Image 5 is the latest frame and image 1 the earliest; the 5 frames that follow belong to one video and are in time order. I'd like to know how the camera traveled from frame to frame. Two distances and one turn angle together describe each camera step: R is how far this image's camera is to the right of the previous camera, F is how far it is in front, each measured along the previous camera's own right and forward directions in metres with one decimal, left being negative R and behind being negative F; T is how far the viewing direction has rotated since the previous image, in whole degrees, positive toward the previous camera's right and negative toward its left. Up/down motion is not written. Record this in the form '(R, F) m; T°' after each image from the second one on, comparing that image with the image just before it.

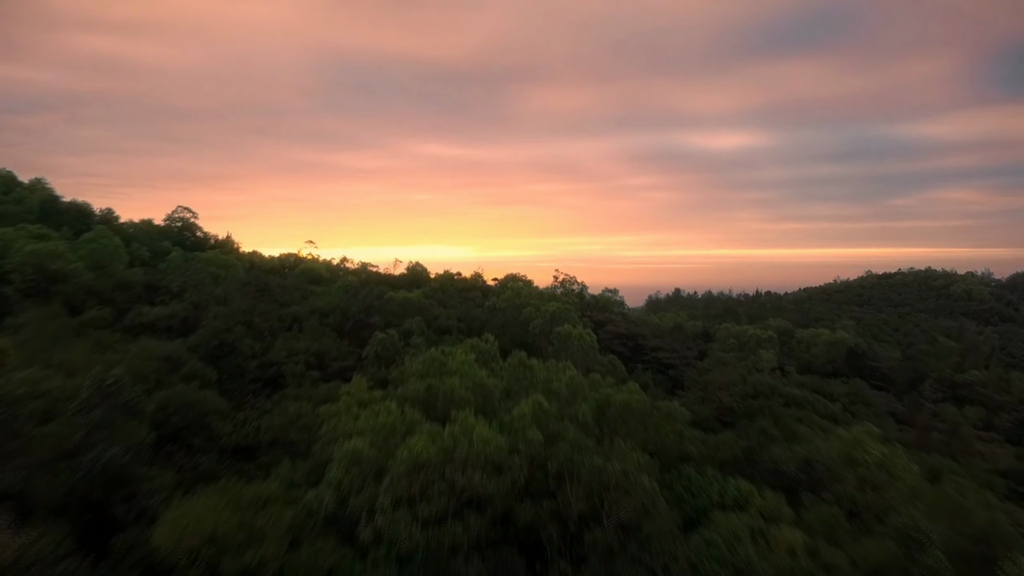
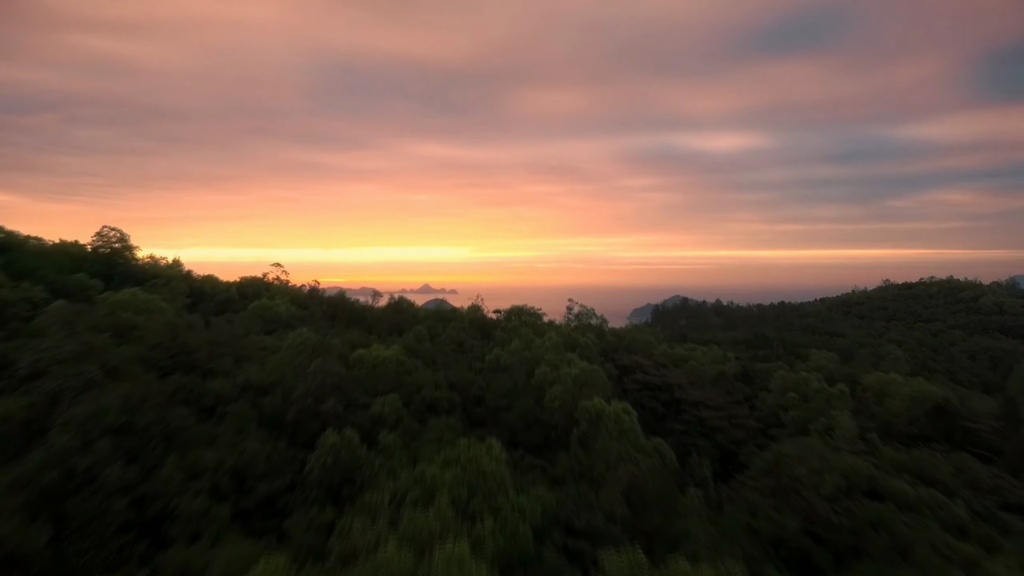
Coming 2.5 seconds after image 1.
(-0.2, +3.7) m; 0°
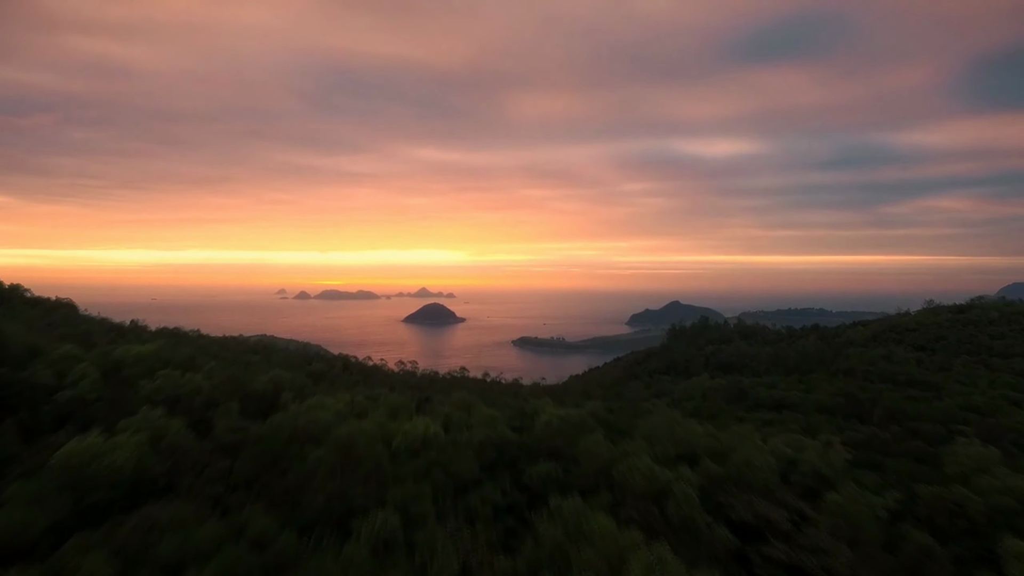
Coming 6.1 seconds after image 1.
(-0.6, +7.0) m; 0°
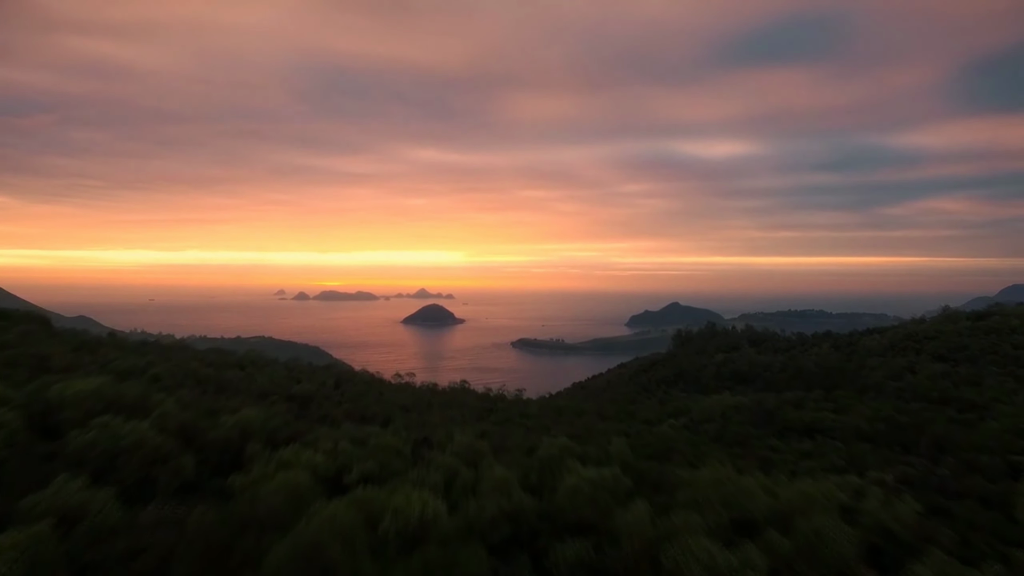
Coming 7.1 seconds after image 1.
(-0.2, +2.1) m; 0°
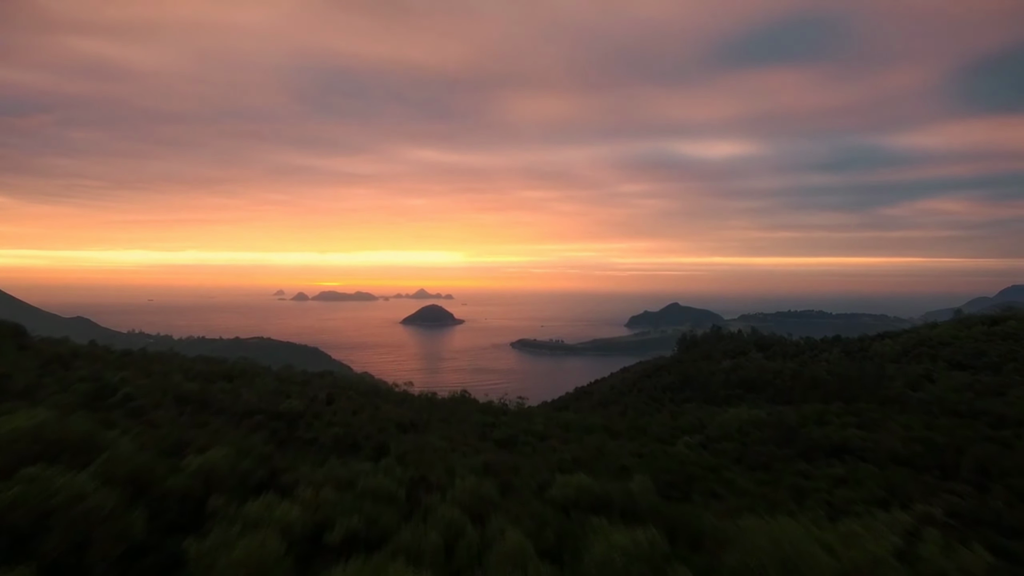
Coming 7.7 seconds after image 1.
(-0.2, +1.6) m; 0°
